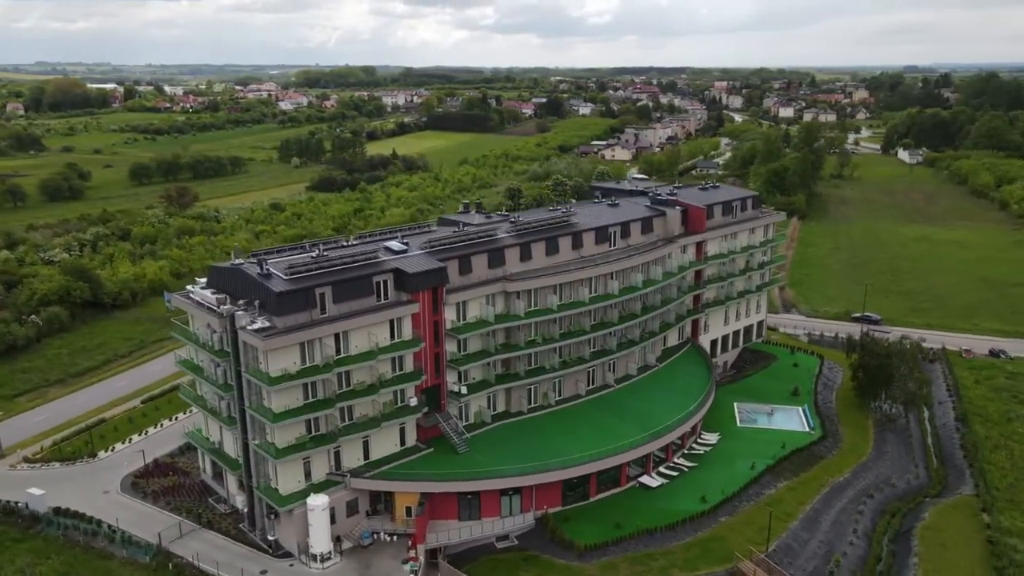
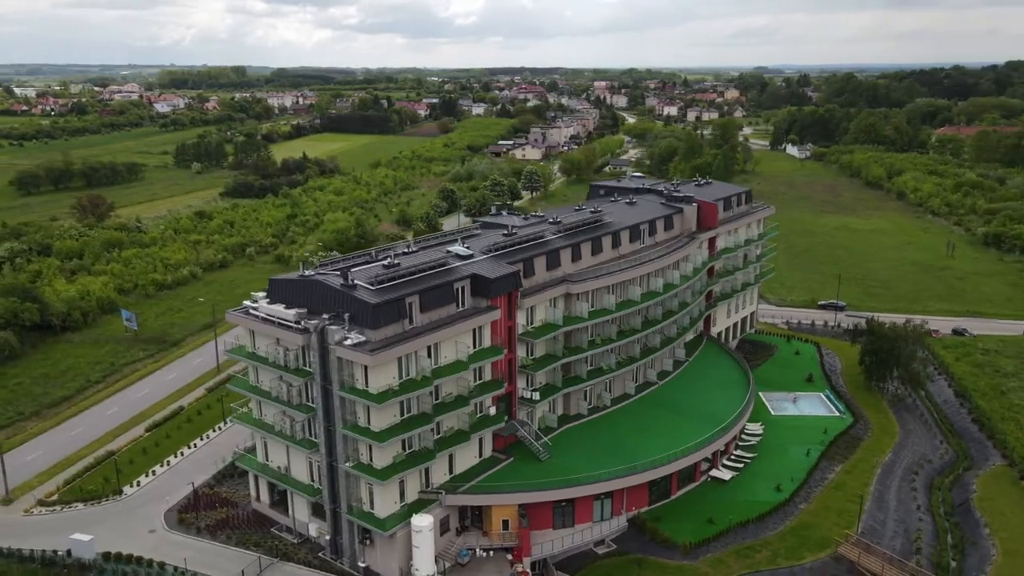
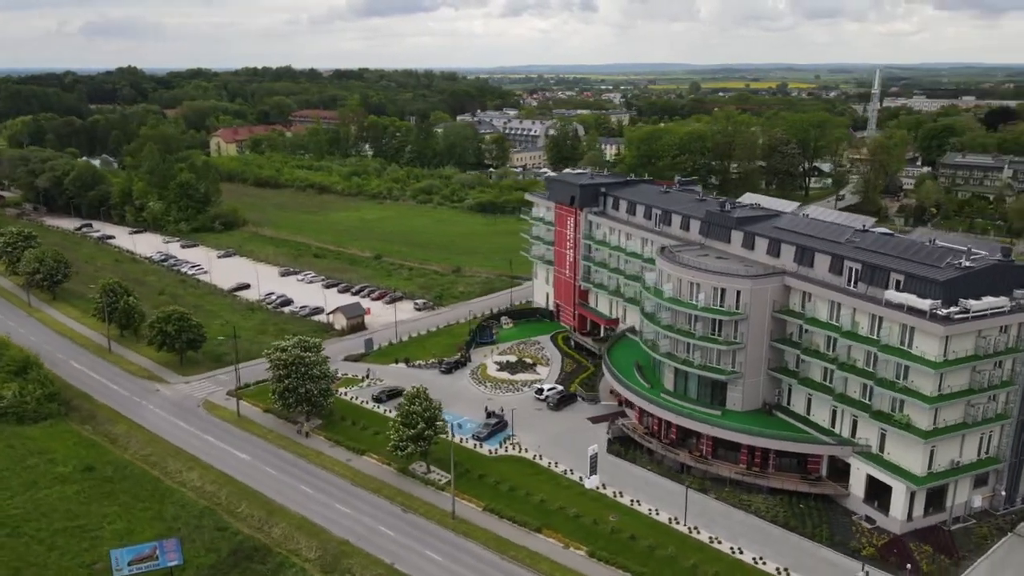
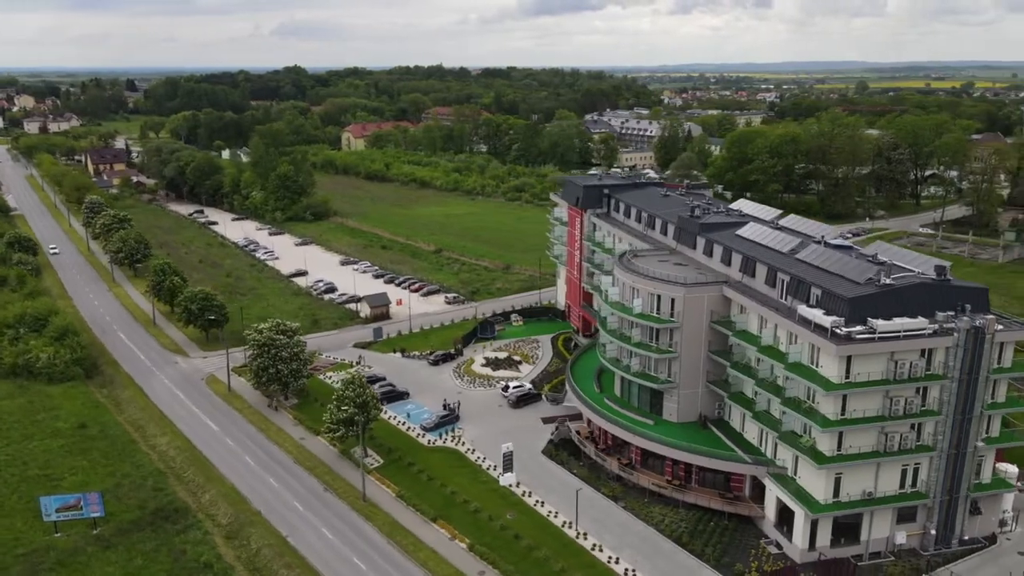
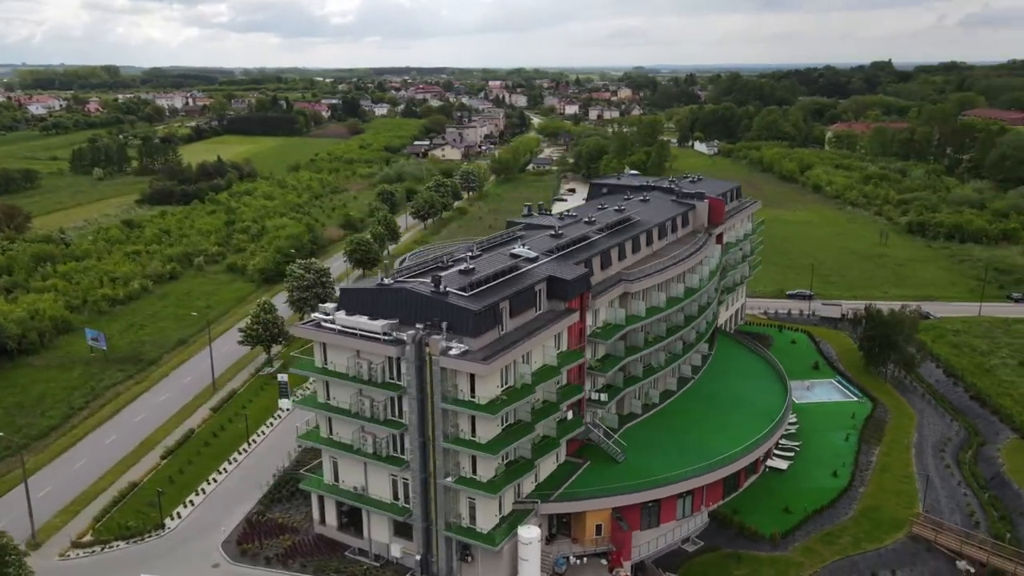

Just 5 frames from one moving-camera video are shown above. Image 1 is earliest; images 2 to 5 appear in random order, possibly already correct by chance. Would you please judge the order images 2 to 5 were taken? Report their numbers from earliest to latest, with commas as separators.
2, 5, 4, 3
